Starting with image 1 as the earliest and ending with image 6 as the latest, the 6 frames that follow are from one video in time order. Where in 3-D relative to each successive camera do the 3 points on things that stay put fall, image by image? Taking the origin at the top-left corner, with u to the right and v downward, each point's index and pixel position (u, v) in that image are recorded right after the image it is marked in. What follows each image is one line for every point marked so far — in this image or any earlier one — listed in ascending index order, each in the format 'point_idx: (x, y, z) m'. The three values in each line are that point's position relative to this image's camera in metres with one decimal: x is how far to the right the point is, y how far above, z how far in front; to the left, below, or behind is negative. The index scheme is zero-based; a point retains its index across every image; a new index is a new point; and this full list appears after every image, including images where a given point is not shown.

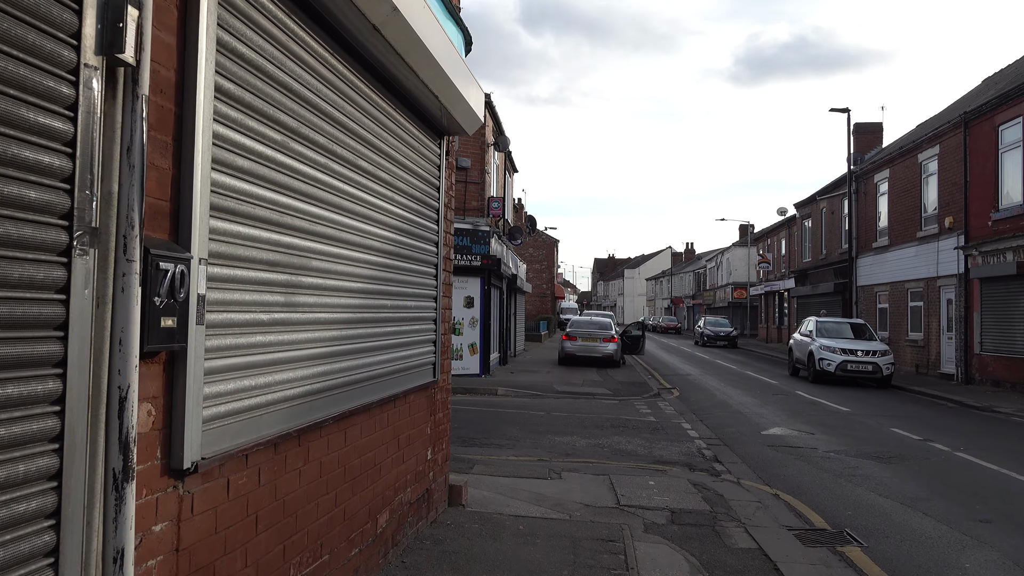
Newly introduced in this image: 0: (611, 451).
0: (+1.1, -1.8, +9.4) m
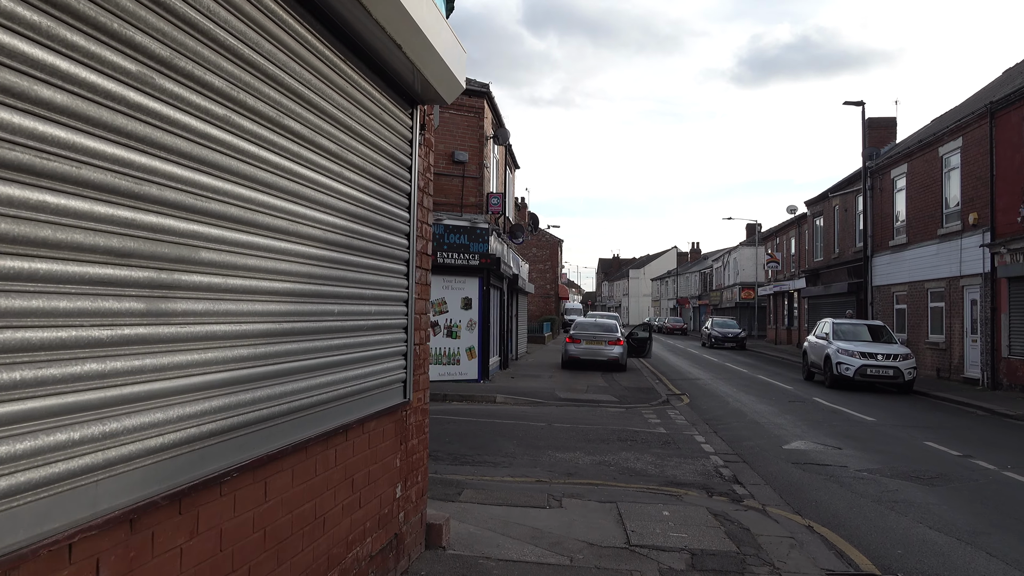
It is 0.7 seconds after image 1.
0: (+1.1, -1.8, +8.4) m
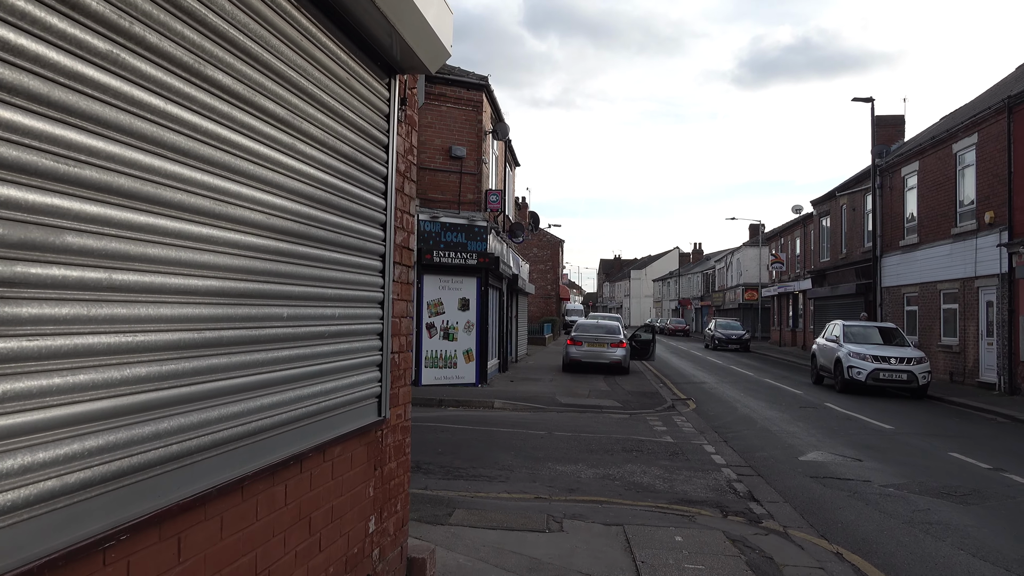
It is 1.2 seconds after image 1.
0: (+1.0, -1.8, +7.8) m
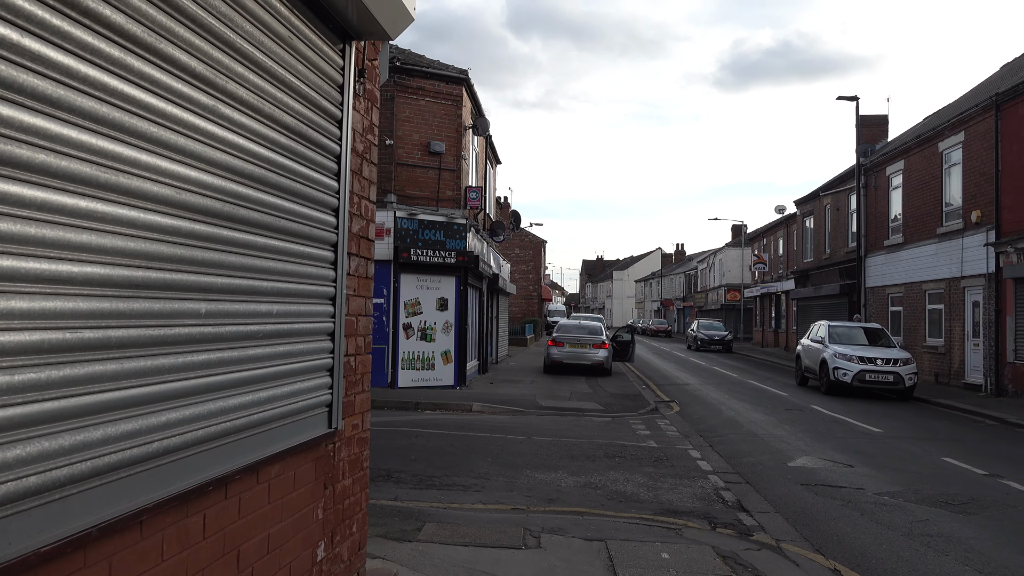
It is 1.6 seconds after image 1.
0: (+0.8, -1.8, +7.4) m
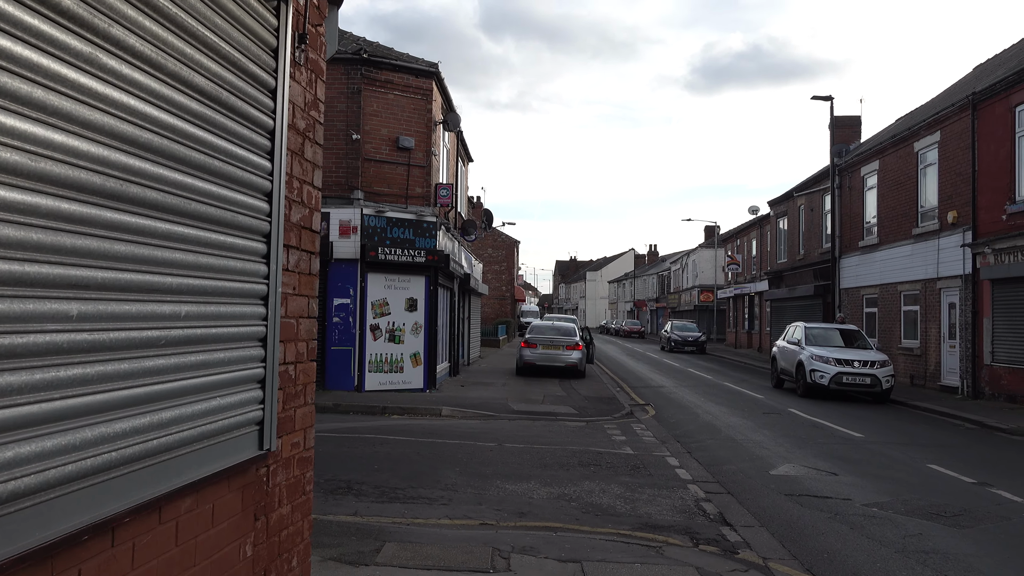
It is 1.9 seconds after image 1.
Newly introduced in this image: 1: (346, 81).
0: (+0.6, -1.8, +6.9) m
1: (-3.0, +3.7, +15.0) m
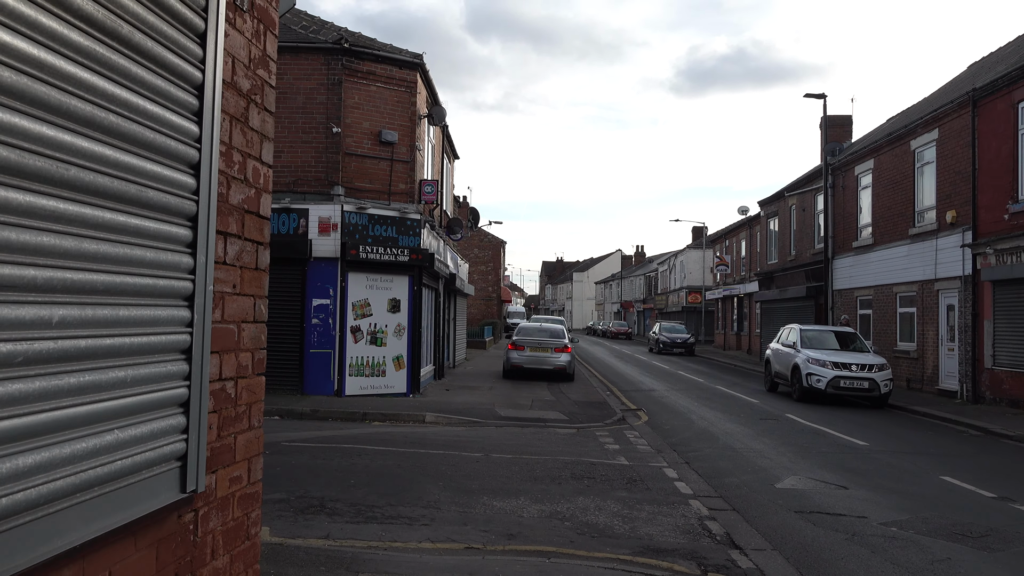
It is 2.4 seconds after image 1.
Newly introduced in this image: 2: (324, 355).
0: (+0.5, -1.8, +6.3) m
1: (-3.2, +3.7, +14.4) m
2: (-3.1, -1.1, +14.0) m
